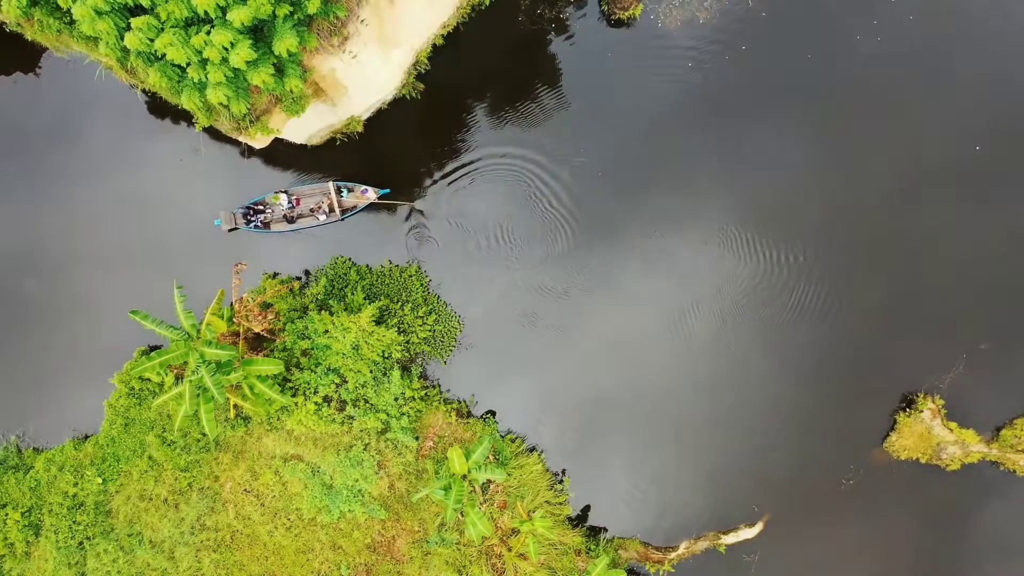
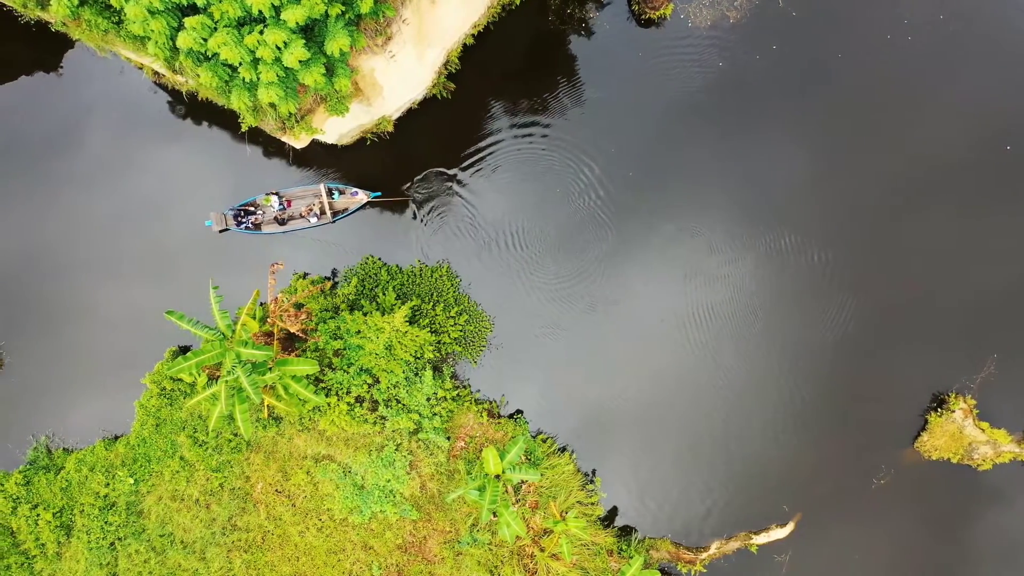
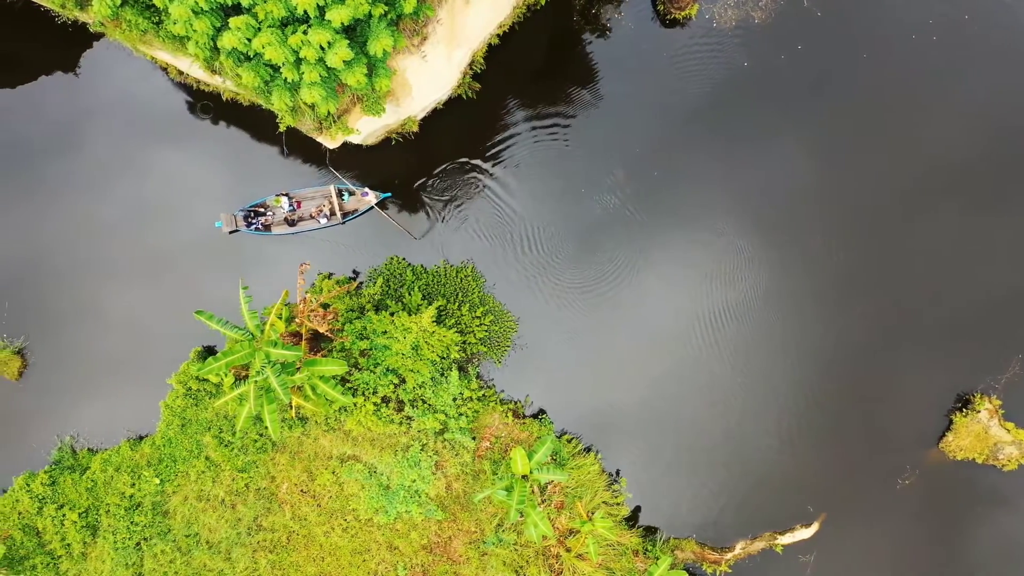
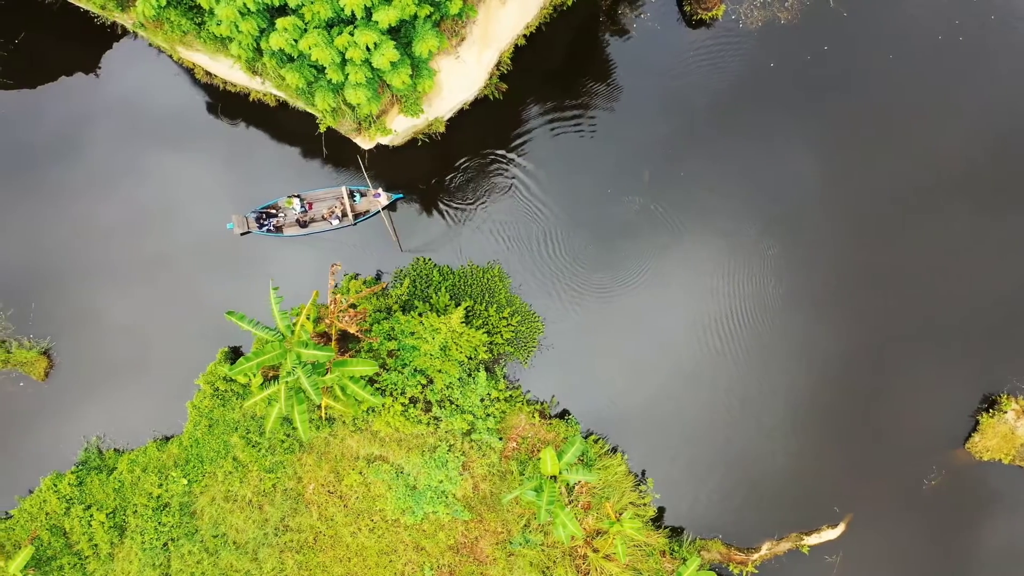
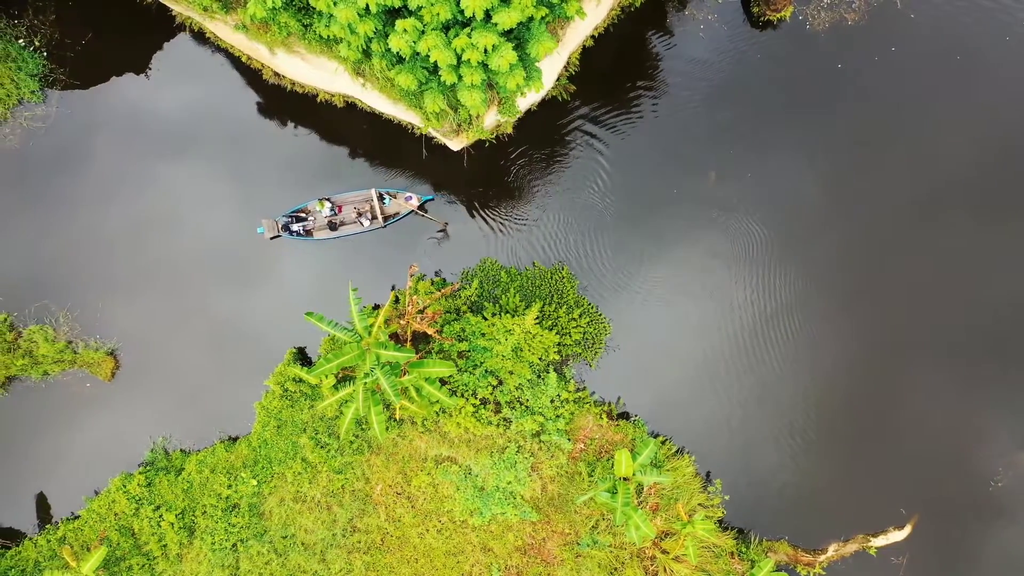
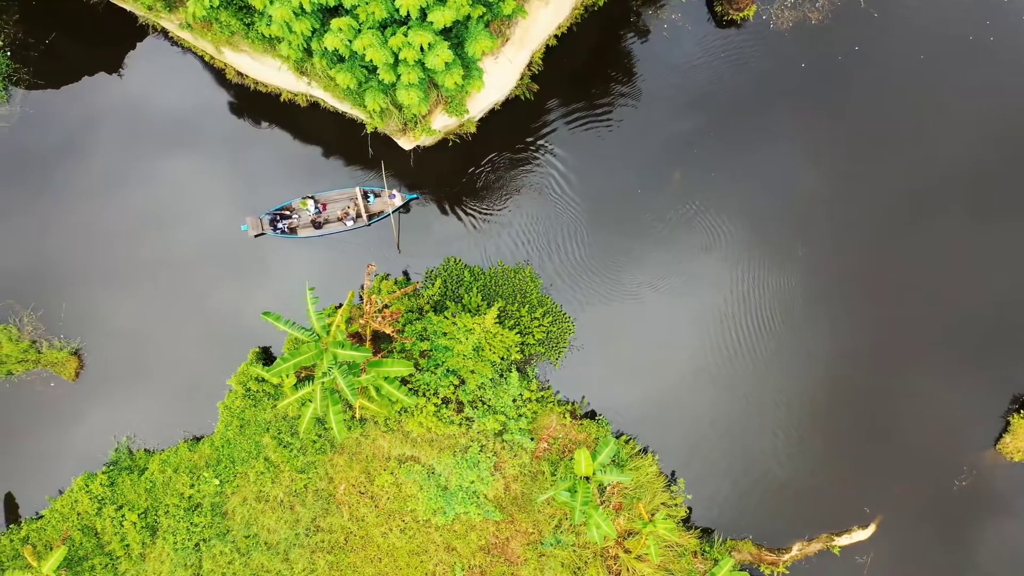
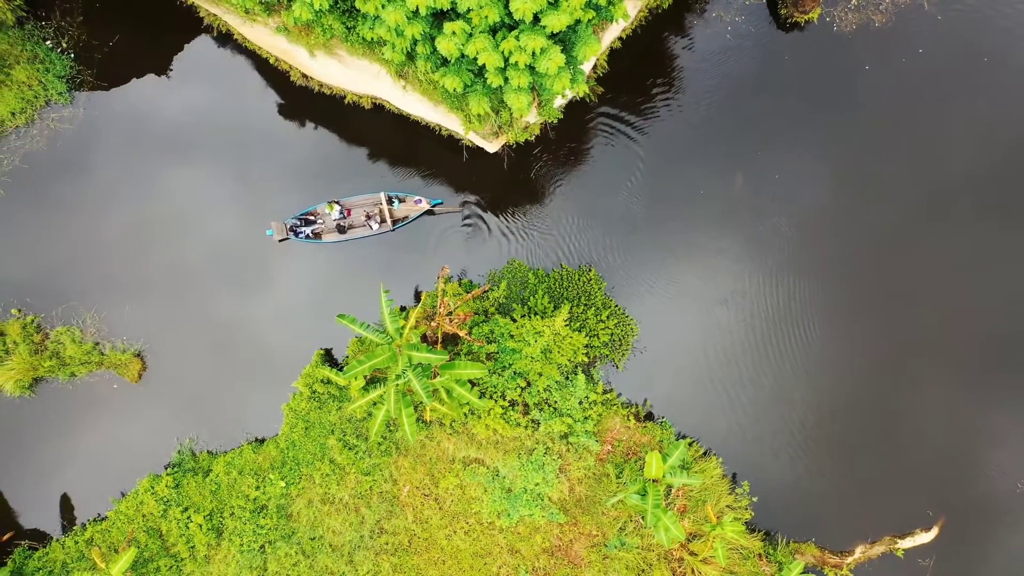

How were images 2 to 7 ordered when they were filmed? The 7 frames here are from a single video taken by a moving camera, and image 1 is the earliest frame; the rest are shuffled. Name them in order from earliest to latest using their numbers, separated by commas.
2, 3, 4, 6, 5, 7
